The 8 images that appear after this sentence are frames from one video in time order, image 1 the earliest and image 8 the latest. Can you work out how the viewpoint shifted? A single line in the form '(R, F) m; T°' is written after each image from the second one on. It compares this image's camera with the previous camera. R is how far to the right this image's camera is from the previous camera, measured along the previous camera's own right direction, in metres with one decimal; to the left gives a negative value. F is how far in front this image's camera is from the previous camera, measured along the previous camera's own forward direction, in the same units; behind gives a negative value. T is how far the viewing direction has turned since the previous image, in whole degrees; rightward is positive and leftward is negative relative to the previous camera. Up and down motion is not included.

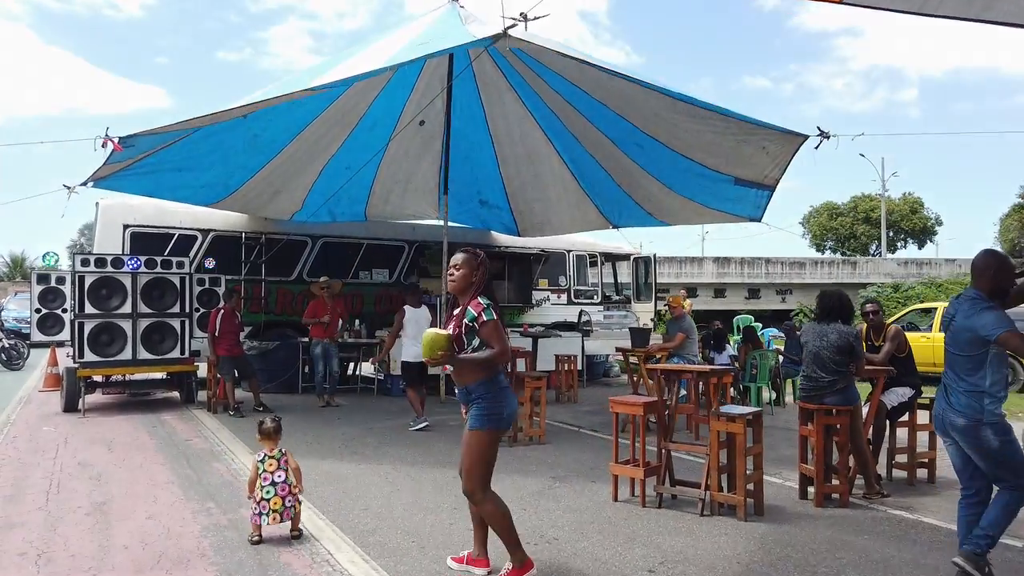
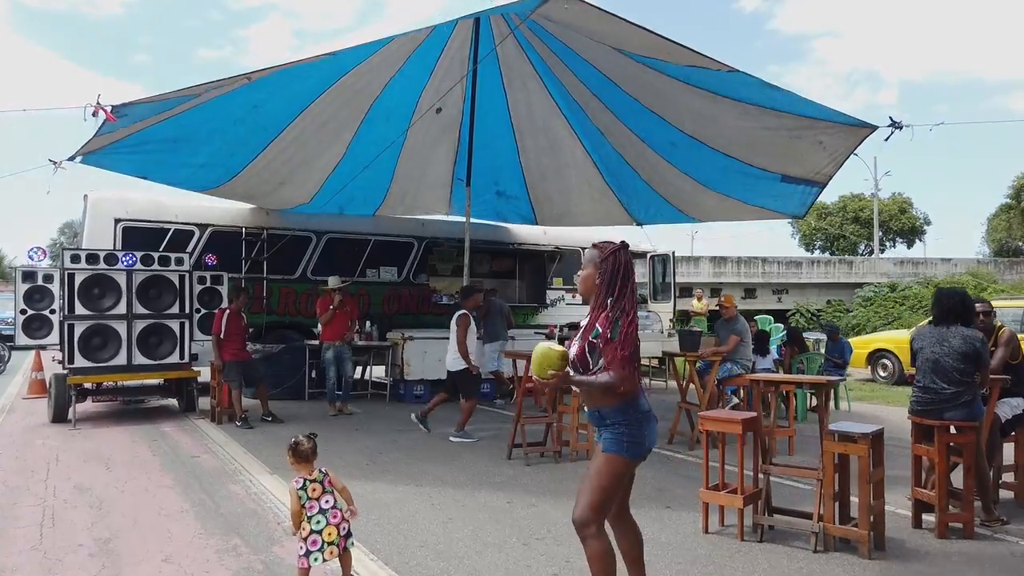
(-0.5, +0.7) m; +1°
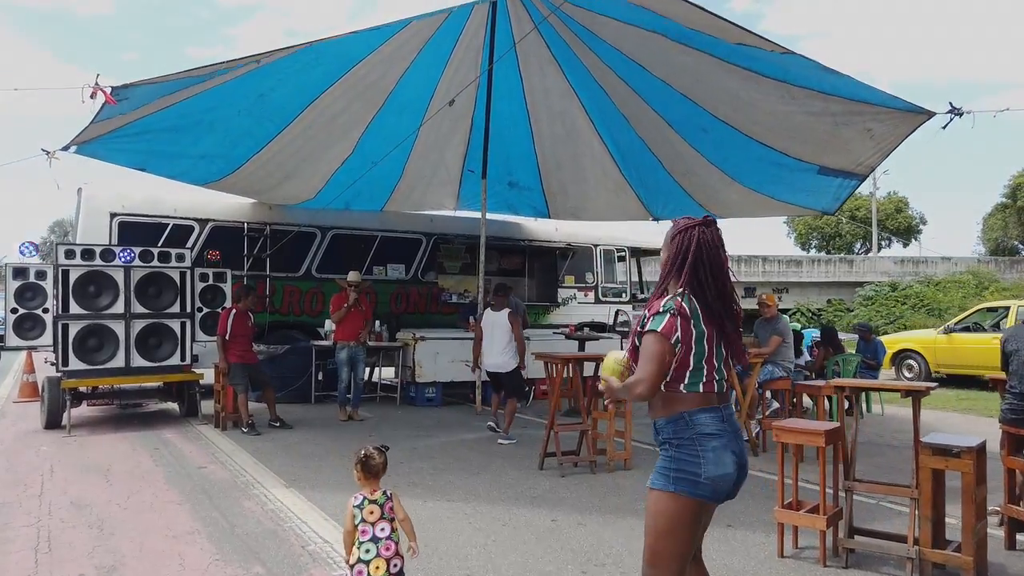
(-0.3, +0.5) m; +1°
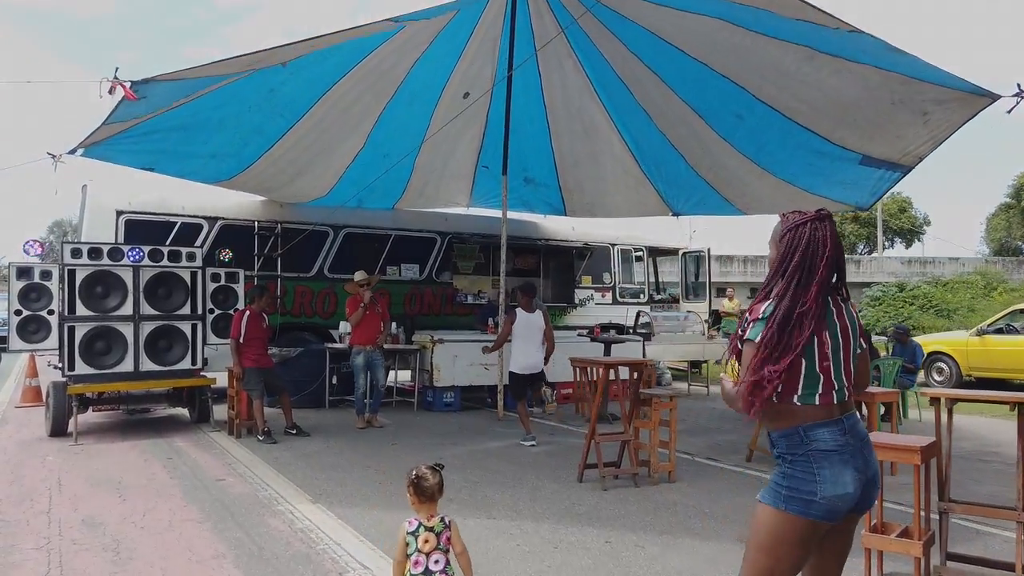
(-0.3, +0.4) m; 0°
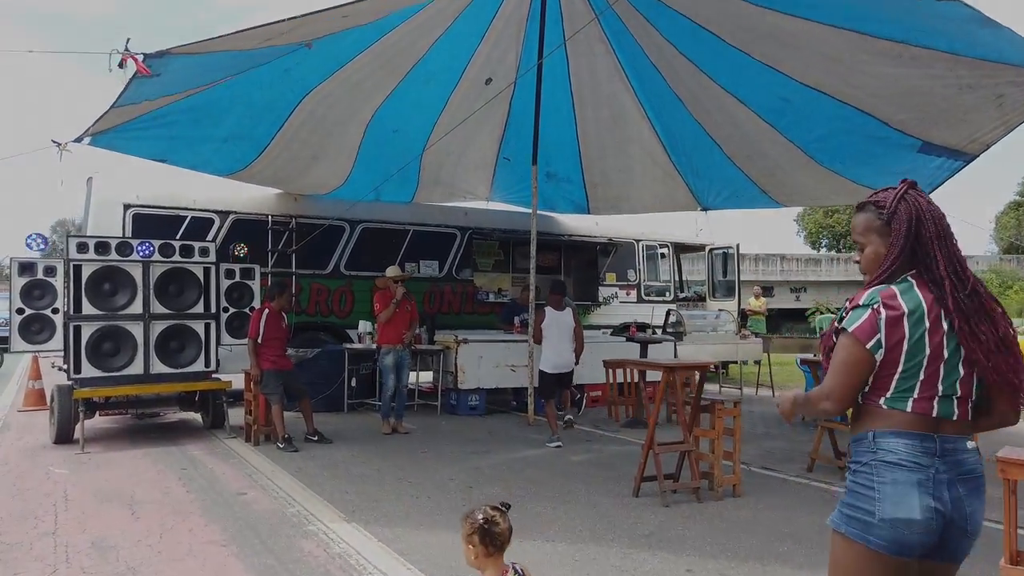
(-0.3, +0.5) m; 0°
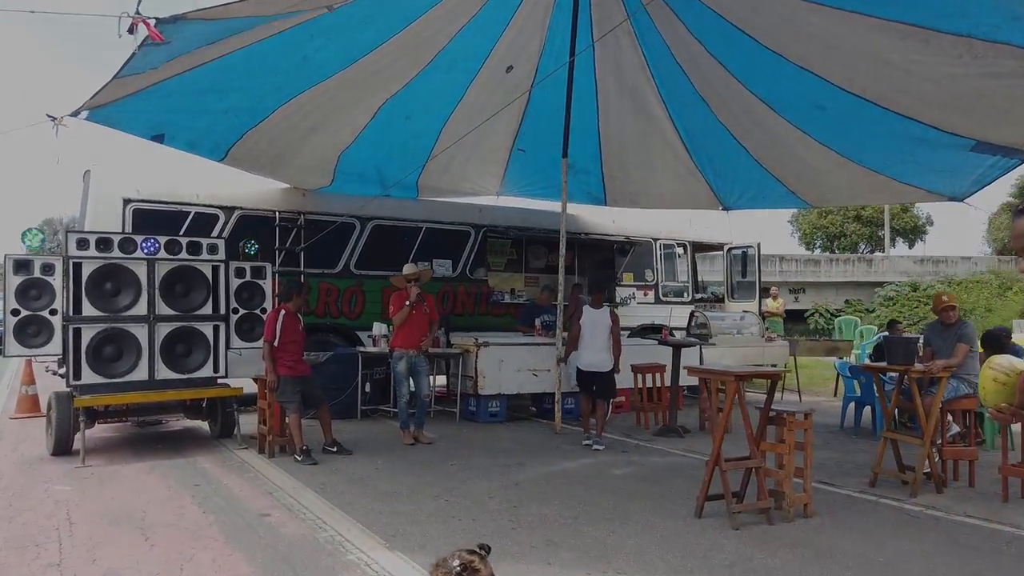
(-0.4, +0.5) m; +1°
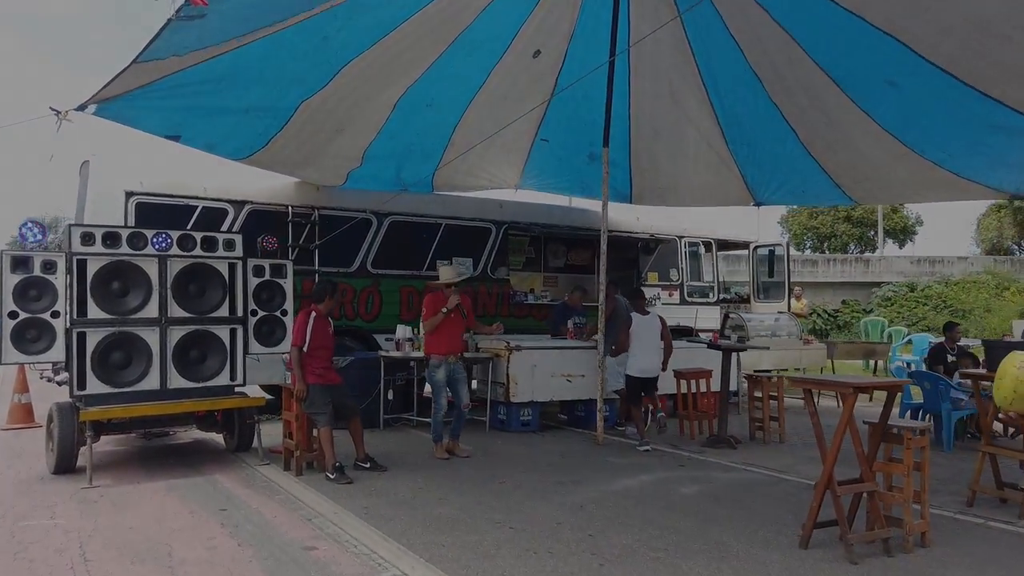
(-0.5, +0.6) m; +1°
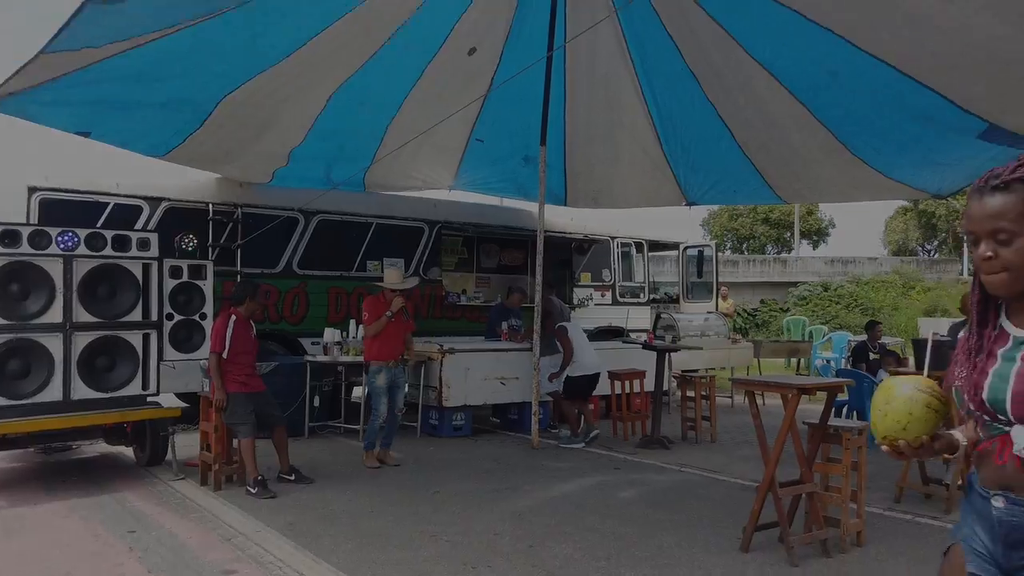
(0.0, +0.2) m; +6°
